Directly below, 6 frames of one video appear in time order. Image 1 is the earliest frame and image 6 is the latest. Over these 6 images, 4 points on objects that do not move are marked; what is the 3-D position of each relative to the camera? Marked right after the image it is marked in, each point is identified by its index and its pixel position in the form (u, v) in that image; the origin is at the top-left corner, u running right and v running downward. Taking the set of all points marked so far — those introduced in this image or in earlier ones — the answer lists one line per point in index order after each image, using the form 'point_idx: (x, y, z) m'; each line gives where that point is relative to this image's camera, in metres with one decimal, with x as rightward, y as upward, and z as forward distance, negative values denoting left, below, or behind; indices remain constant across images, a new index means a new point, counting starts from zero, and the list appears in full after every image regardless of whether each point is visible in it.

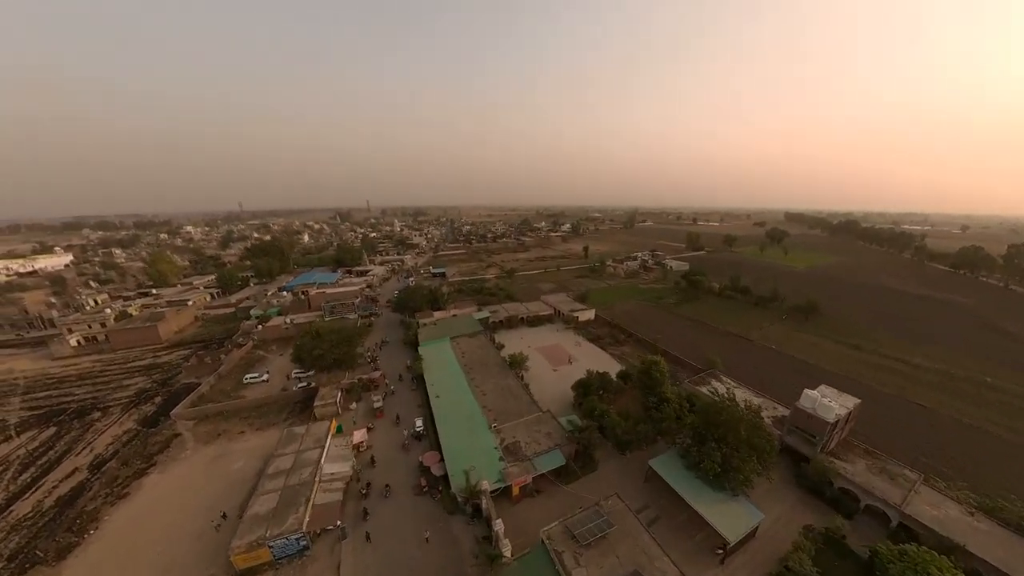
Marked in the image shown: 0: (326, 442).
0: (-10.8, -9.0, +19.7) m
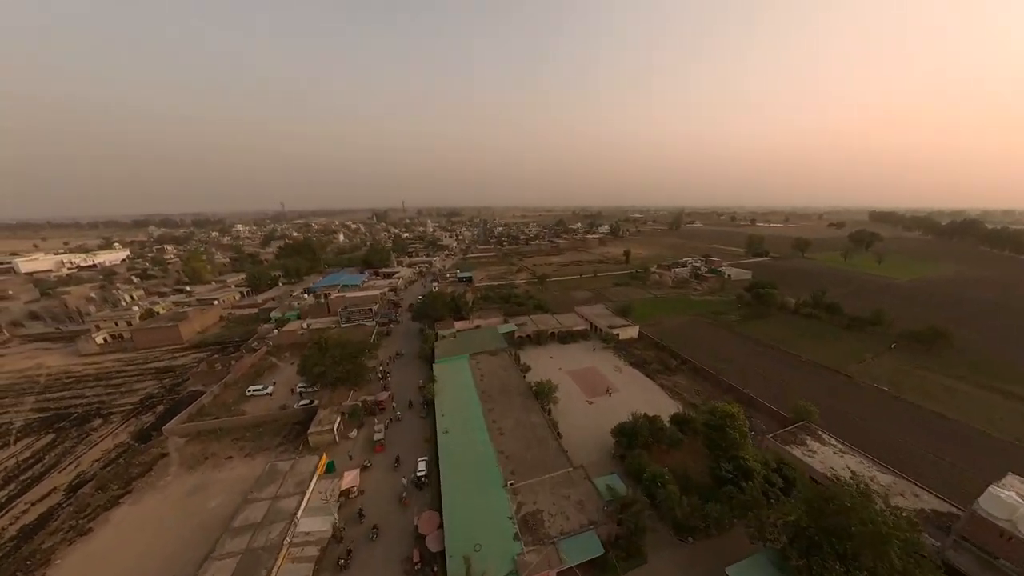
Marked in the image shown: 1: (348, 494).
0: (-9.8, -9.6, +16.4) m
1: (-8.0, -10.1, +16.7) m
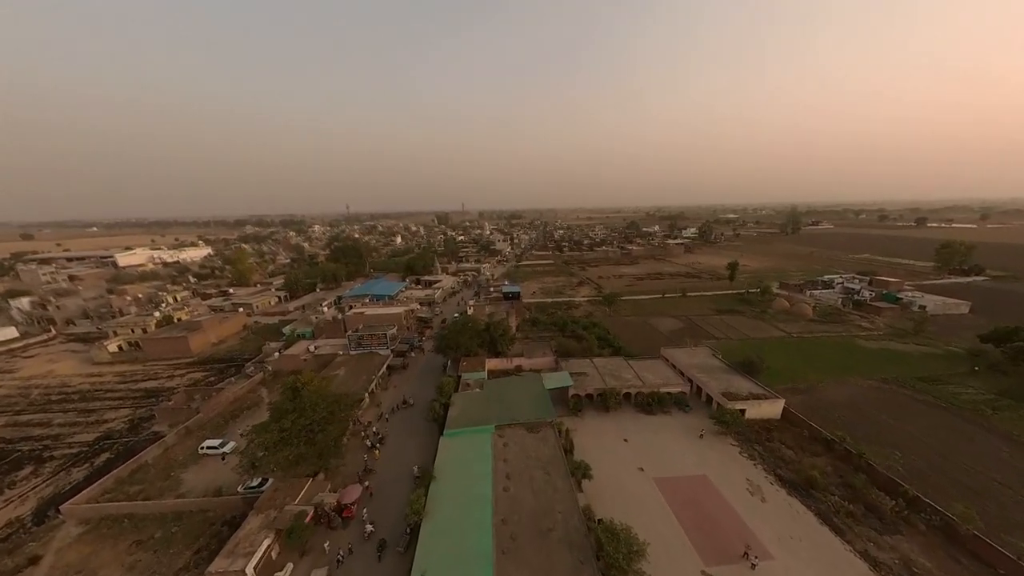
0: (-9.3, -11.0, +7.9) m
1: (-7.5, -11.6, +7.8) m
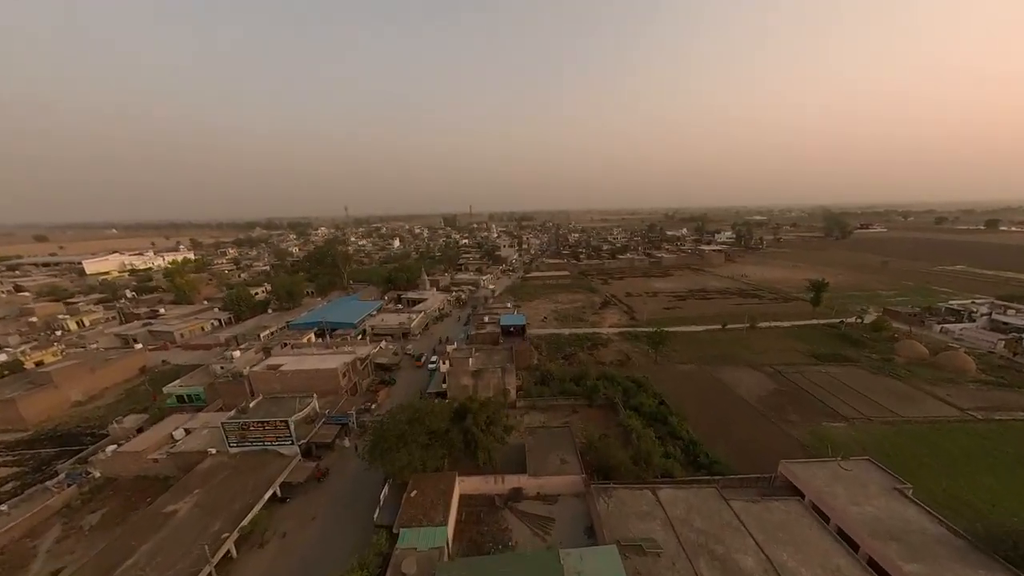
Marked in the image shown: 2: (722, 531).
0: (-10.3, -13.4, -4.0) m
1: (-8.5, -14.0, -4.2) m
2: (+7.2, -8.1, +11.7) m
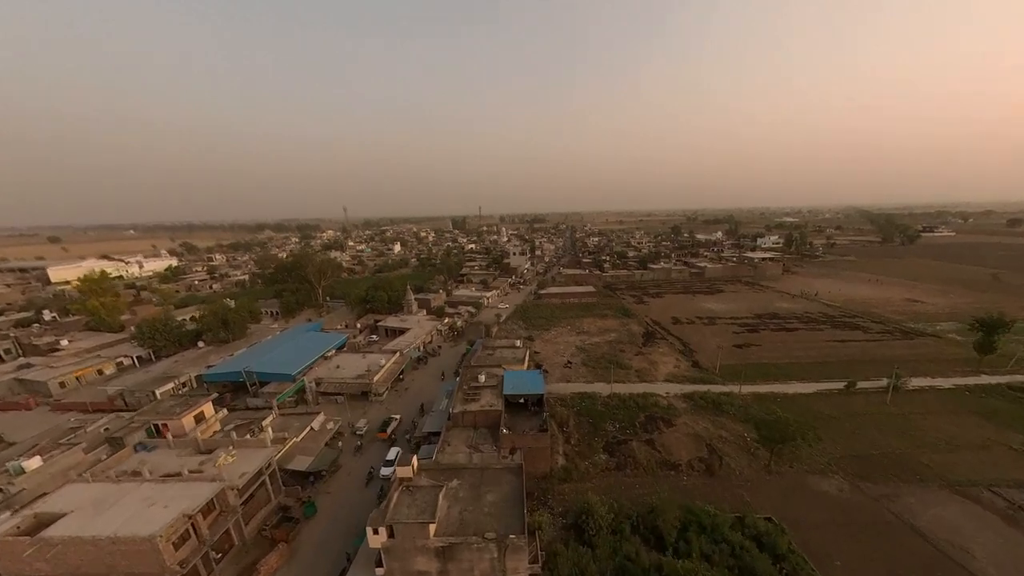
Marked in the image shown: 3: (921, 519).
0: (-10.9, -15.7, -15.0) m
1: (-9.1, -16.3, -15.2) m
2: (+7.1, -10.6, +0.2) m
3: (+16.4, -9.0, +13.5) m
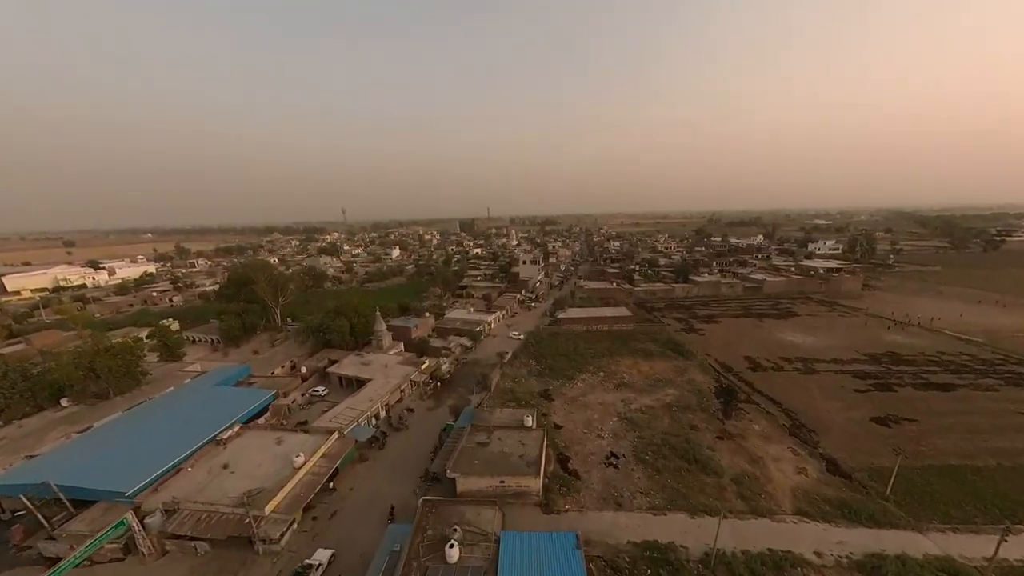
0: (-11.9, -17.4, -25.5) m
1: (-10.1, -18.1, -25.7) m
2: (+6.6, -12.6, -10.8) m
3: (+16.3, -11.1, +2.2) m
